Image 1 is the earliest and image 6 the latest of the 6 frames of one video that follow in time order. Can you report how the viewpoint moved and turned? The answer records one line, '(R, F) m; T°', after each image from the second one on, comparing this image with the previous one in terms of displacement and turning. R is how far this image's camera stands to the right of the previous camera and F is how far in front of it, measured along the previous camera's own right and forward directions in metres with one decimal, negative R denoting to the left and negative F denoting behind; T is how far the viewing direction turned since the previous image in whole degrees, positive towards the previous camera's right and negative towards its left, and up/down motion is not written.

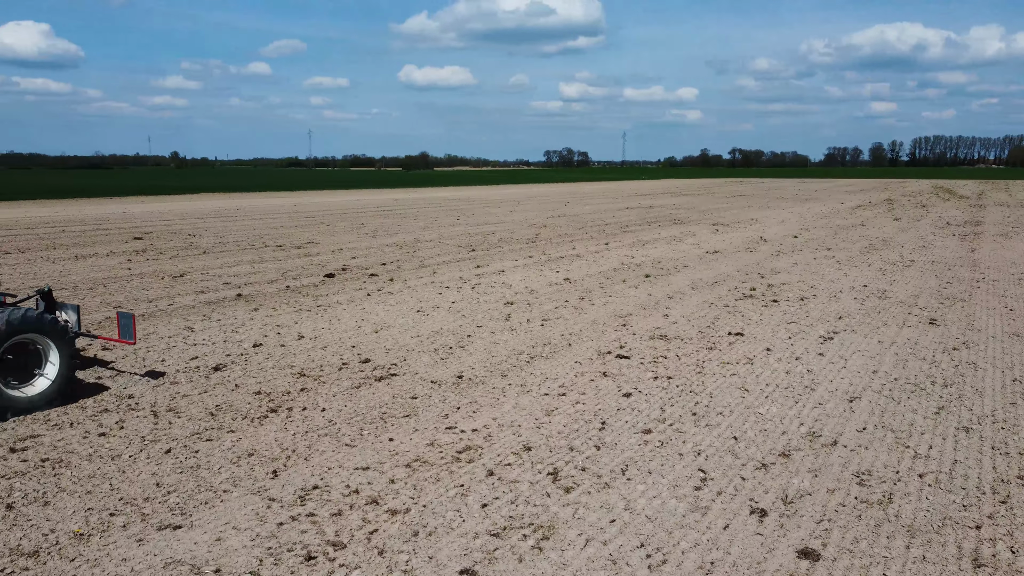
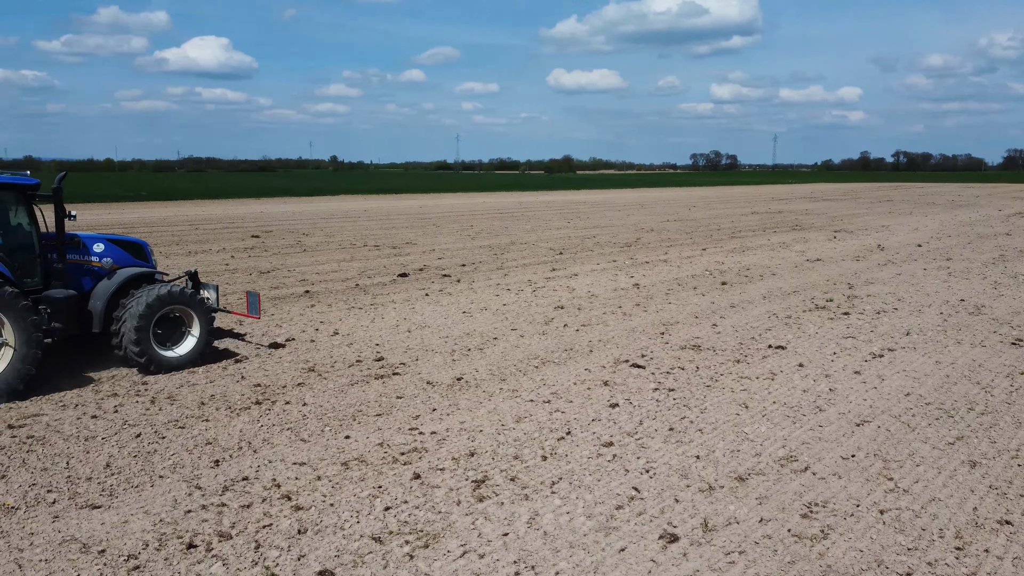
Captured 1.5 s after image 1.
(+1.2, +0.2) m; -10°
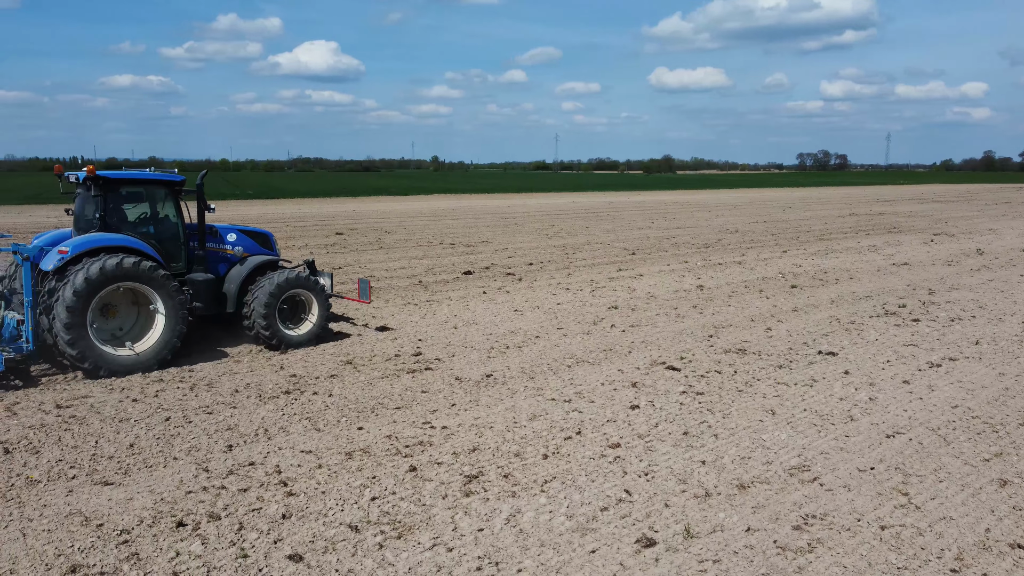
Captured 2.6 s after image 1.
(+0.6, 0.0) m; -7°
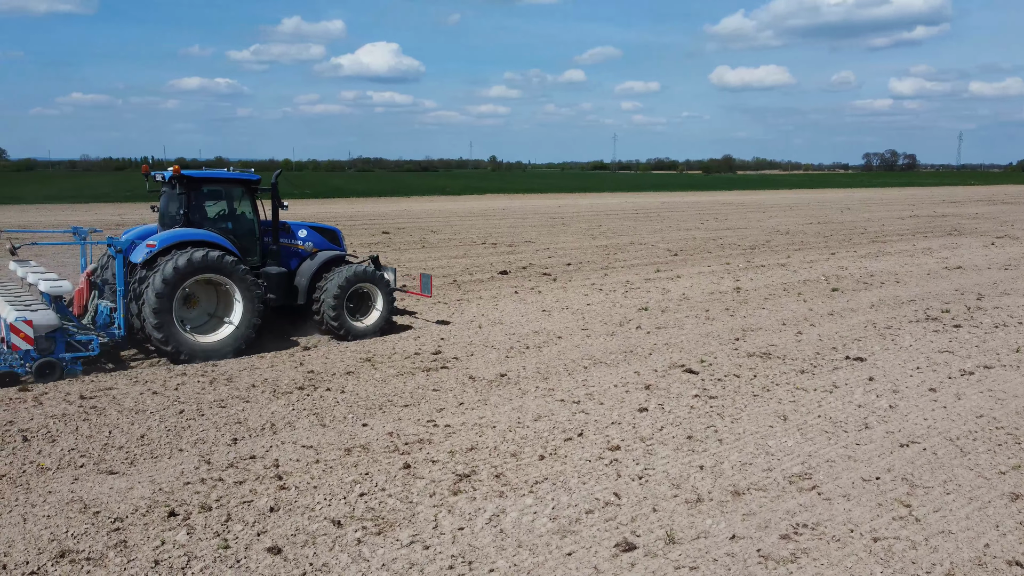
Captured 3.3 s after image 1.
(+0.3, 0.0) m; -4°
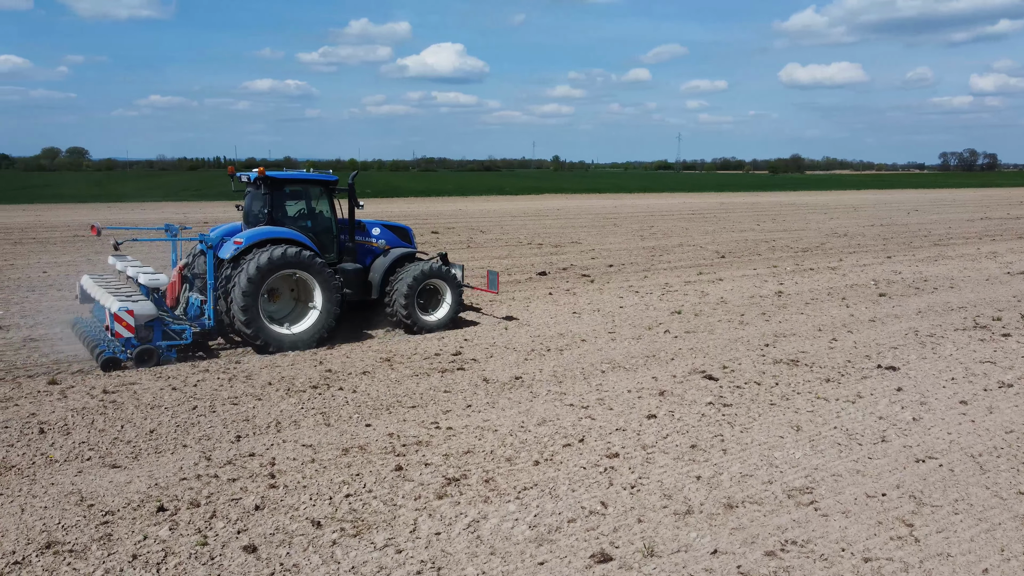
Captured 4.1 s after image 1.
(+0.4, +0.1) m; -4°
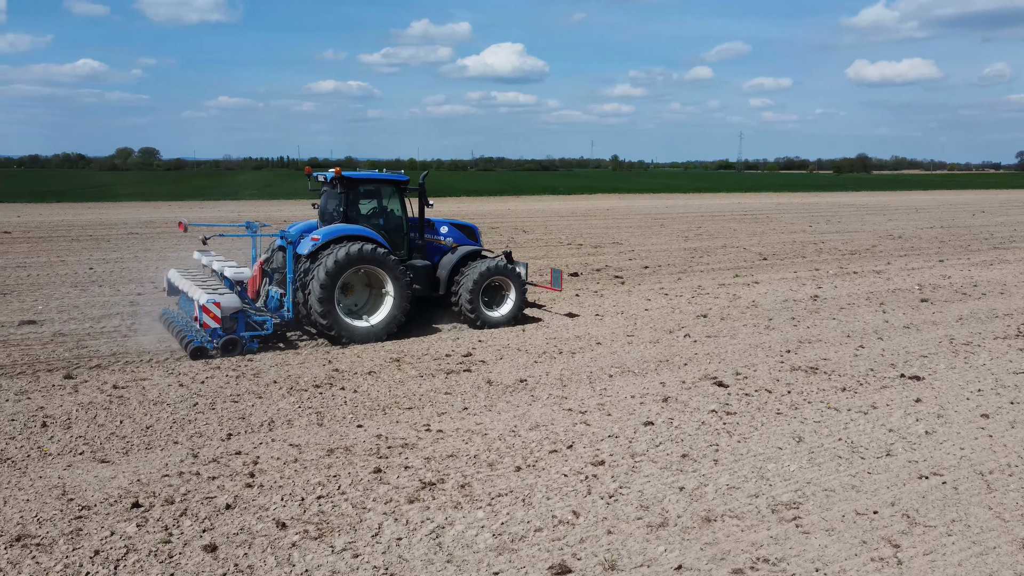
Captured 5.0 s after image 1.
(+0.4, +0.1) m; -4°
